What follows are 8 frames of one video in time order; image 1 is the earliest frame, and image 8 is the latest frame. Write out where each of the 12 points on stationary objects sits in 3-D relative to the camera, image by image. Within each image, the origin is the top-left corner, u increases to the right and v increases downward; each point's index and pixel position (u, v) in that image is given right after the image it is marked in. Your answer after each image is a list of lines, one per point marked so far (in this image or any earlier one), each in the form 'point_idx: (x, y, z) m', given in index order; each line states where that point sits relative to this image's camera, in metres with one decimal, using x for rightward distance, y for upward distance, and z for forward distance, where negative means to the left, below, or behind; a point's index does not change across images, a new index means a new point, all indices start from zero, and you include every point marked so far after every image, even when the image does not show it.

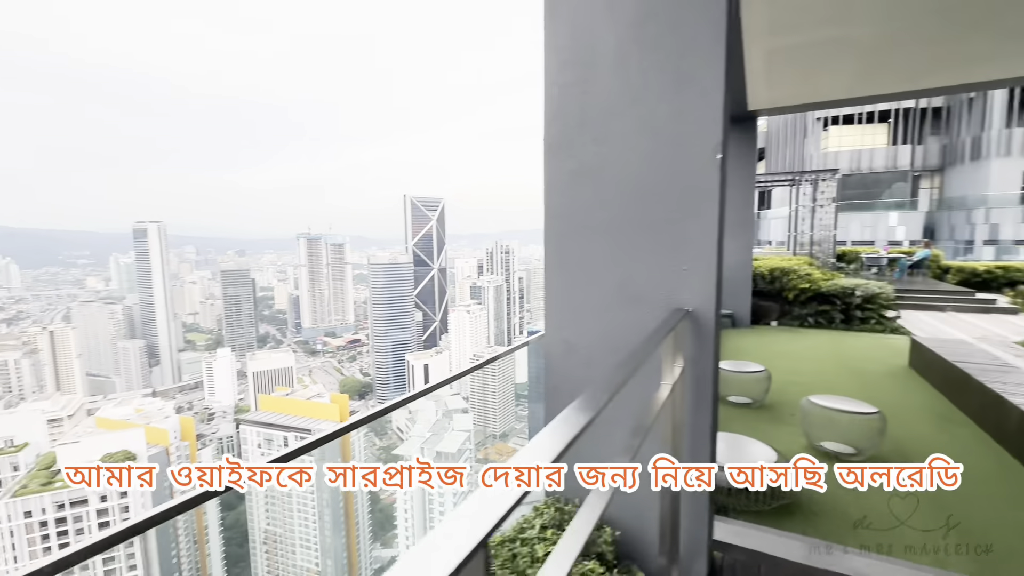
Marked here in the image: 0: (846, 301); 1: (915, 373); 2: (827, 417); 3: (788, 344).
0: (+5.8, -0.2, +8.1) m
1: (+4.6, -1.0, +5.3) m
2: (+2.3, -0.9, +3.4) m
3: (+4.1, -0.9, +7.0) m
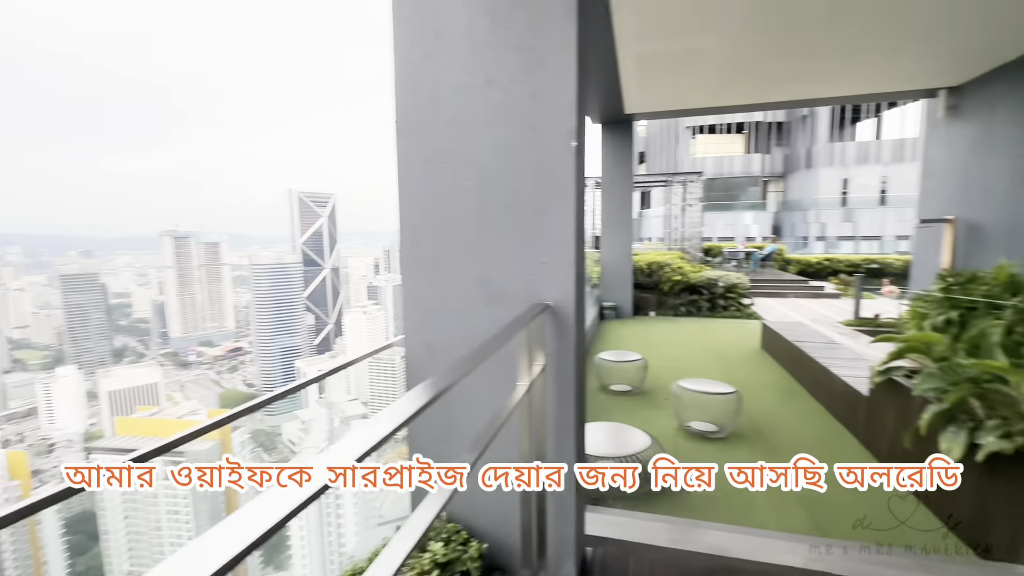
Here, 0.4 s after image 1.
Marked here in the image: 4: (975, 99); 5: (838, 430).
0: (+3.8, -0.1, +9.0) m
1: (+3.3, -0.9, +6.0) m
2: (+1.4, -0.9, +3.7) m
3: (+2.5, -0.7, +7.6) m
4: (+6.1, +2.5, +6.2) m
5: (+2.5, -1.1, +3.6) m
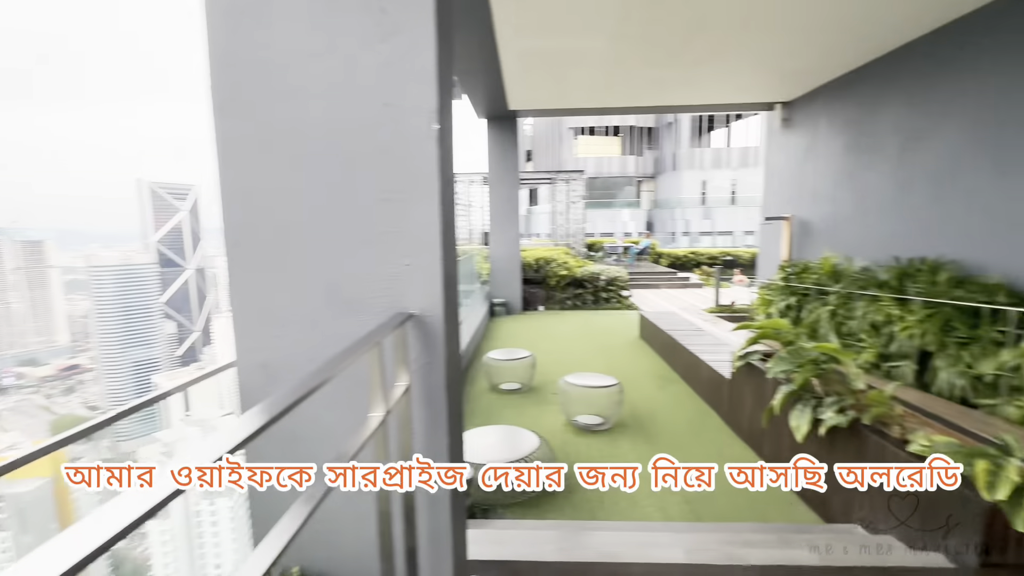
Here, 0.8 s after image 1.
0: (+1.7, +0.1, +9.4) m
1: (+1.8, -0.8, +6.4) m
2: (+0.6, -0.8, +3.7) m
3: (+0.7, -0.7, +7.7) m
4: (+4.4, +2.7, +7.2) m
5: (+1.7, -1.1, +3.9) m
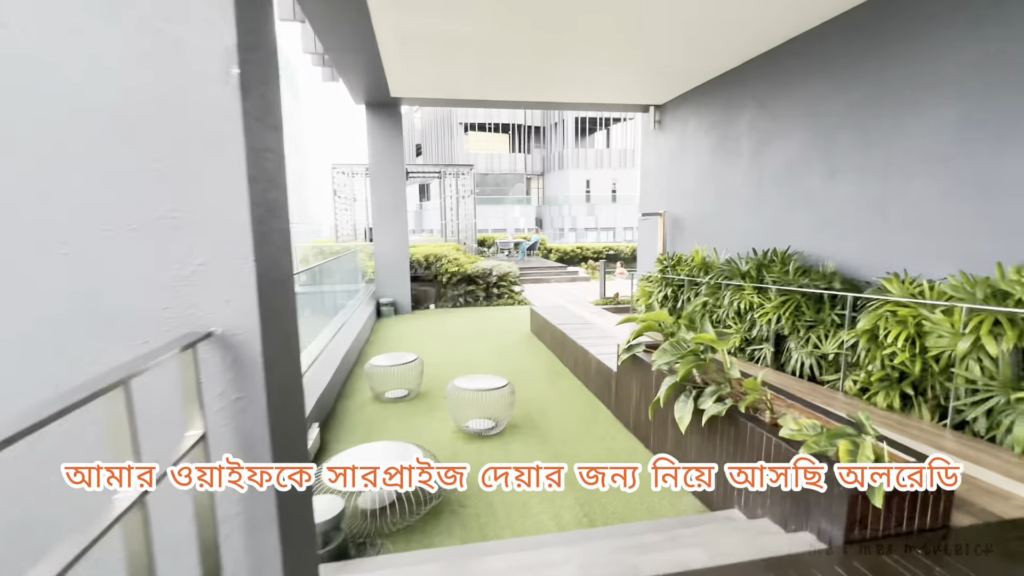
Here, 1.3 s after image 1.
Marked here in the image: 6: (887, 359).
0: (-0.5, +0.1, +9.3) m
1: (+0.3, -0.7, +6.4) m
2: (-0.3, -0.8, +3.5) m
3: (-1.1, -0.6, +7.4) m
4: (+2.6, +2.8, +7.7) m
5: (+0.7, -1.0, +3.9) m
6: (+2.4, -0.5, +3.0) m
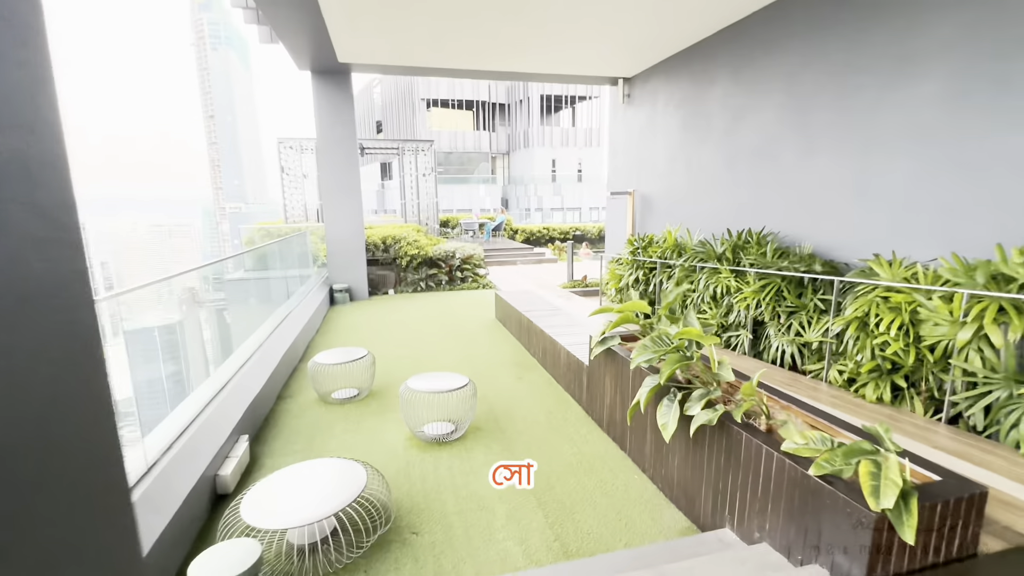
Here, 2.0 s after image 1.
0: (-1.2, +0.4, +8.8) m
1: (-0.1, -0.5, +6.0) m
2: (-0.5, -0.7, +3.1) m
3: (-1.6, -0.4, +7.0) m
4: (+2.0, +3.1, +7.4) m
5: (+0.5, -0.9, +3.6) m
6: (+2.2, -0.4, +2.8) m
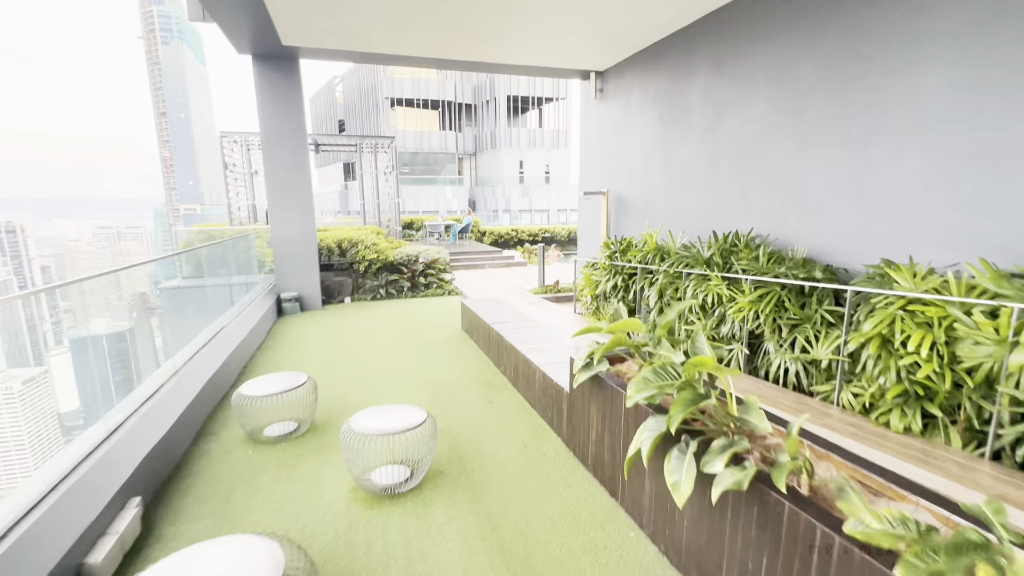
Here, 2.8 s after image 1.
0: (-1.8, +0.3, +8.2) m
1: (-0.5, -0.6, +5.5) m
2: (-0.7, -0.8, +2.5) m
3: (-2.0, -0.5, +6.3) m
4: (+1.5, +3.0, +7.0) m
5: (+0.2, -1.0, +3.1) m
6: (+2.0, -0.4, +2.4) m
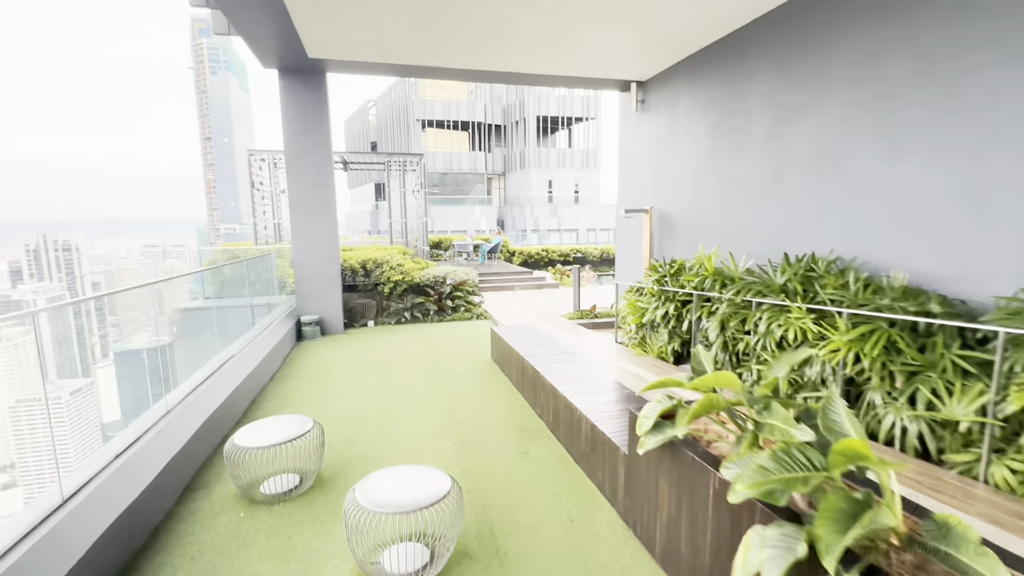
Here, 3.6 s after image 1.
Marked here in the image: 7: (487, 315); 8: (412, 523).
0: (-1.2, -0.1, +7.8) m
1: (-0.1, -0.9, +4.9) m
2: (-0.5, -1.0, +2.0) m
3: (-1.6, -0.8, +5.9) m
4: (+2.0, +2.7, +6.5) m
5: (+0.5, -1.2, +2.5) m
6: (+2.2, -0.6, +1.8) m
7: (-0.4, -0.5, +7.9) m
8: (-0.4, -1.0, +2.0) m
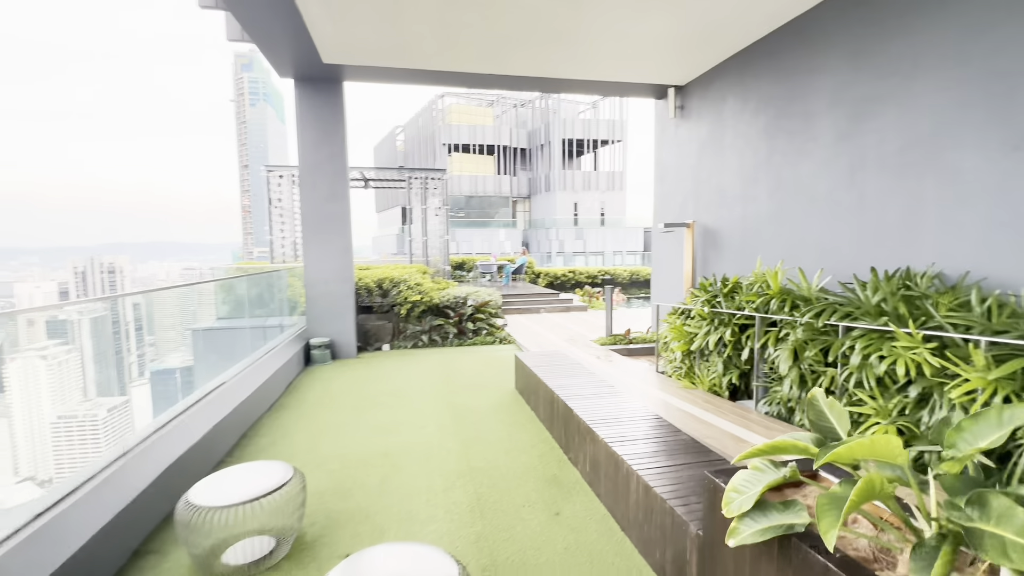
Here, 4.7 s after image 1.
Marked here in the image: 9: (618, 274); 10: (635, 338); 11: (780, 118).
0: (-0.8, -0.4, +7.3) m
1: (+0.1, -1.1, +4.3) m
2: (-0.4, -1.0, +1.4) m
3: (-1.3, -1.0, +5.3) m
4: (+2.4, +2.4, +5.9) m
5: (+0.6, -1.2, +1.9) m
6: (+2.3, -0.6, +1.1) m
7: (0.0, -0.8, +7.3) m
8: (-0.3, -1.0, +1.4) m
9: (+3.6, +0.5, +15.7) m
10: (+1.7, -0.7, +6.7) m
11: (+2.6, +1.7, +4.6) m
